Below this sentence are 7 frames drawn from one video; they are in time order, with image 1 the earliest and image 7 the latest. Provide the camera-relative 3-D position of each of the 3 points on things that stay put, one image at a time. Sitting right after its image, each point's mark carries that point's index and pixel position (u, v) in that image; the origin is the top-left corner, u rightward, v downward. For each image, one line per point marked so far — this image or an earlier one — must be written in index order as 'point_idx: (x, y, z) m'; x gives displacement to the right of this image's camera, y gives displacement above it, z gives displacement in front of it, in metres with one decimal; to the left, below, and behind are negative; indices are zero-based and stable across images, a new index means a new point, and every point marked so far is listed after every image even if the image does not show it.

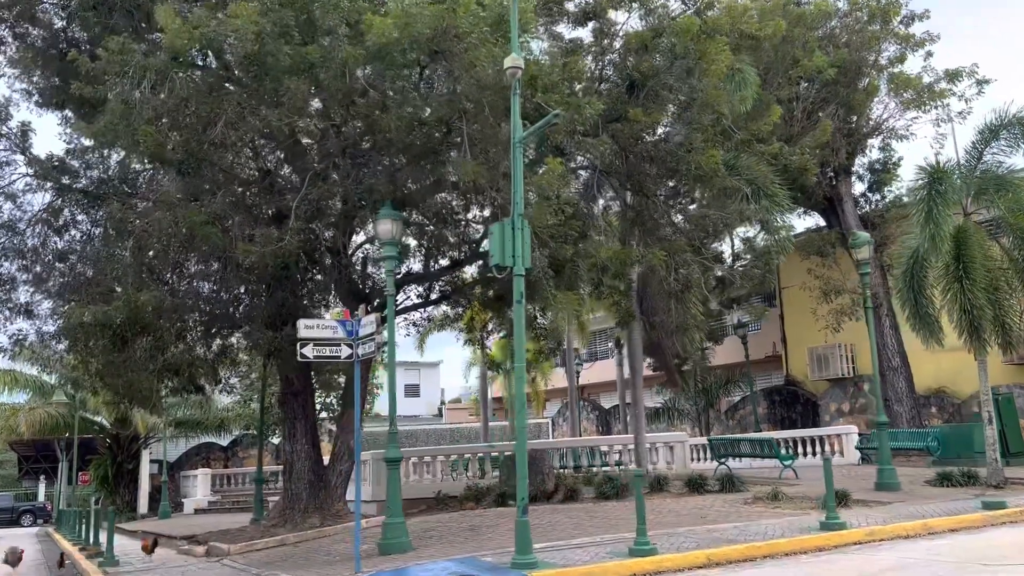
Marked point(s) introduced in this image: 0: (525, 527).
0: (+0.1, -2.4, +8.6) m
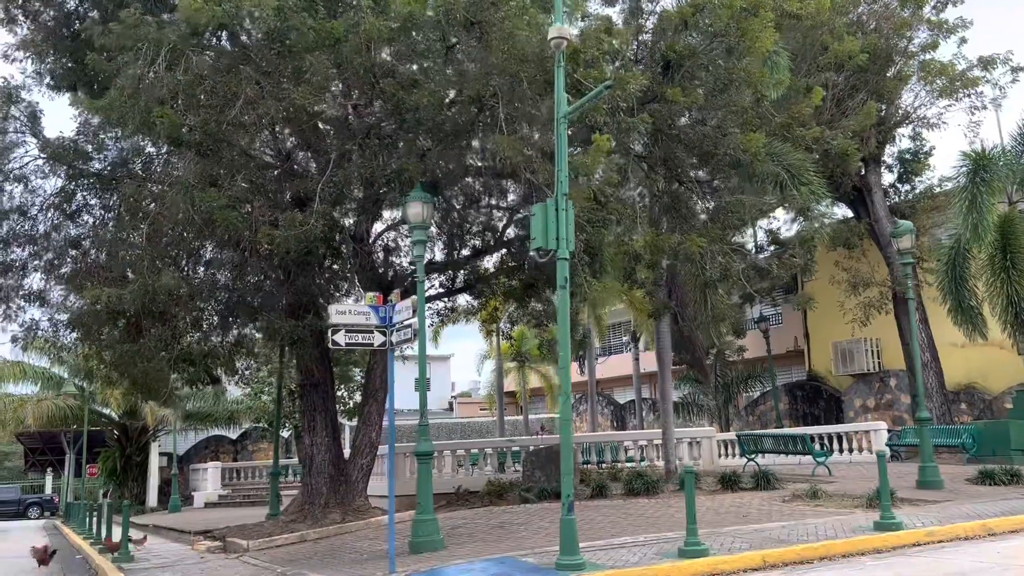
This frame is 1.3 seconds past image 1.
0: (+0.5, -2.2, +8.1) m
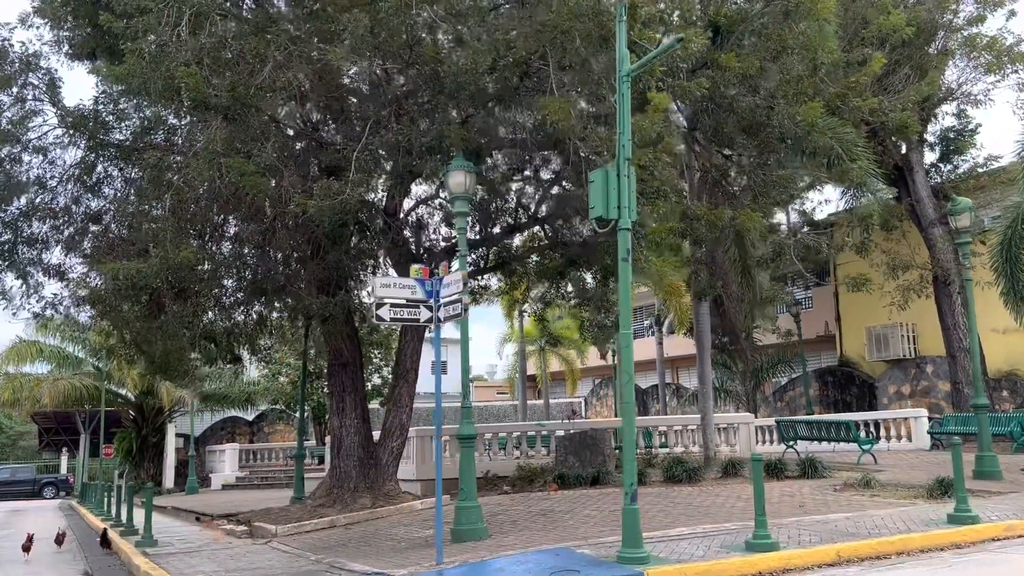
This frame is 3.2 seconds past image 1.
0: (+1.1, -2.0, +7.5) m
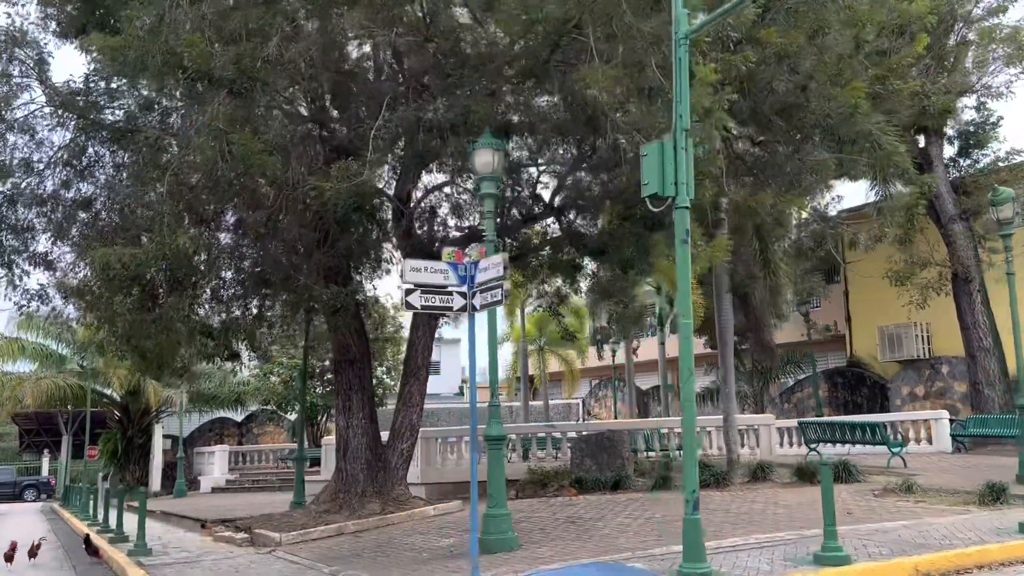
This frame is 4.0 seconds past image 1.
0: (+1.4, -1.9, +6.7) m
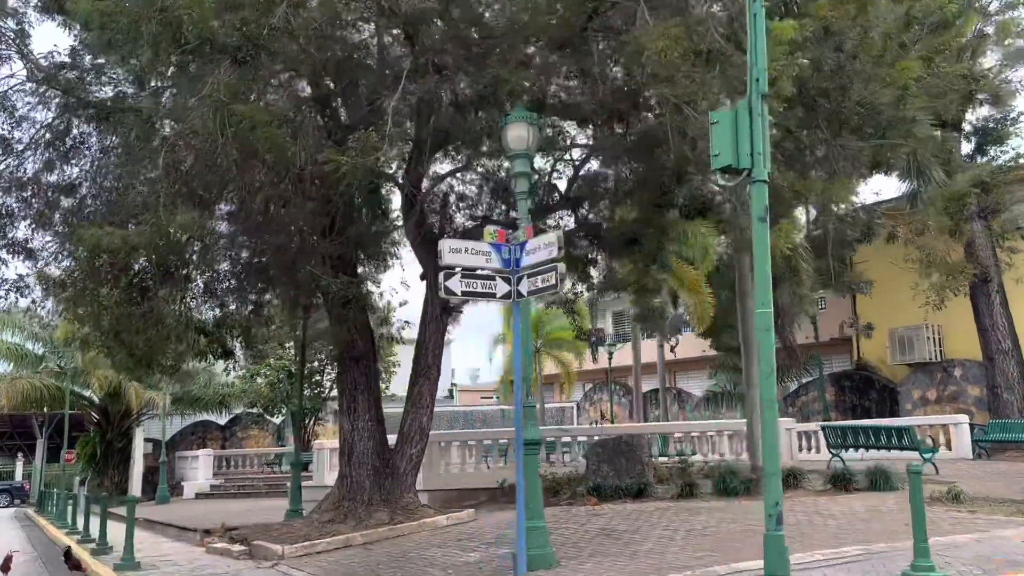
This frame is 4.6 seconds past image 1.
0: (+1.8, -1.7, +5.9) m
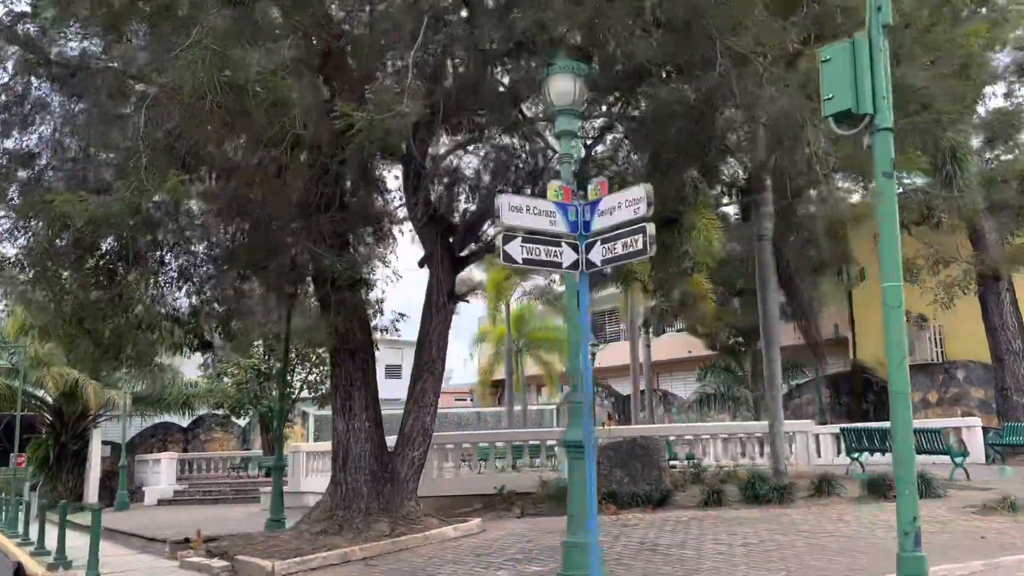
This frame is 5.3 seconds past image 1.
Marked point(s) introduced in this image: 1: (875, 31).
0: (+2.3, -1.6, +4.8) m
1: (+2.2, +1.6, +5.4) m
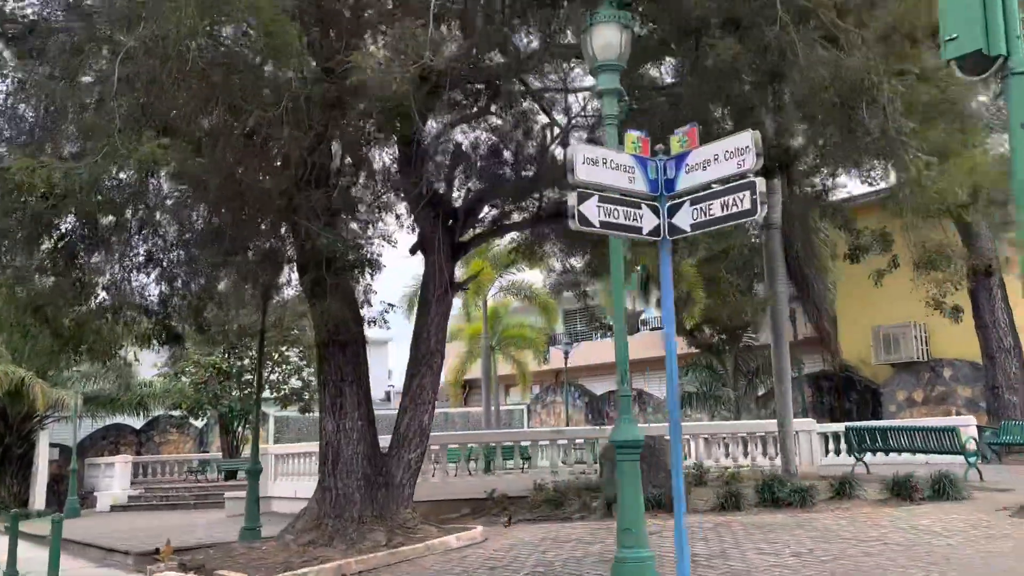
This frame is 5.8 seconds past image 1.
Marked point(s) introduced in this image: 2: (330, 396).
0: (+2.6, -1.4, +4.1) m
1: (+2.6, +1.7, +4.6) m
2: (-2.1, -1.2, +10.0) m
